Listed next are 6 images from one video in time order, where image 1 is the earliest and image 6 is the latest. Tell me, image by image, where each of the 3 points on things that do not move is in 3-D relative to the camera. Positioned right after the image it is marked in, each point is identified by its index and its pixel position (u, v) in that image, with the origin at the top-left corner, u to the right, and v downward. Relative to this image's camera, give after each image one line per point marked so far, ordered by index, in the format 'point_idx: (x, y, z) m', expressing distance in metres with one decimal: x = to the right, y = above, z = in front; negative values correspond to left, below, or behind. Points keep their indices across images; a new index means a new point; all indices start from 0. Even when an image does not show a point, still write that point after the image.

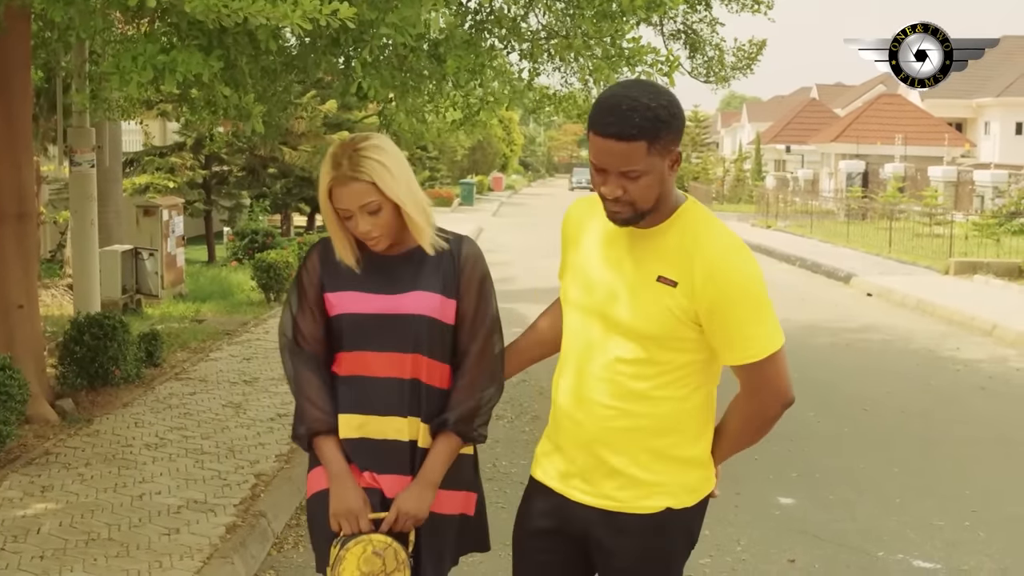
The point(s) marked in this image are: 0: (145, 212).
0: (-4.5, +0.9, +13.6) m
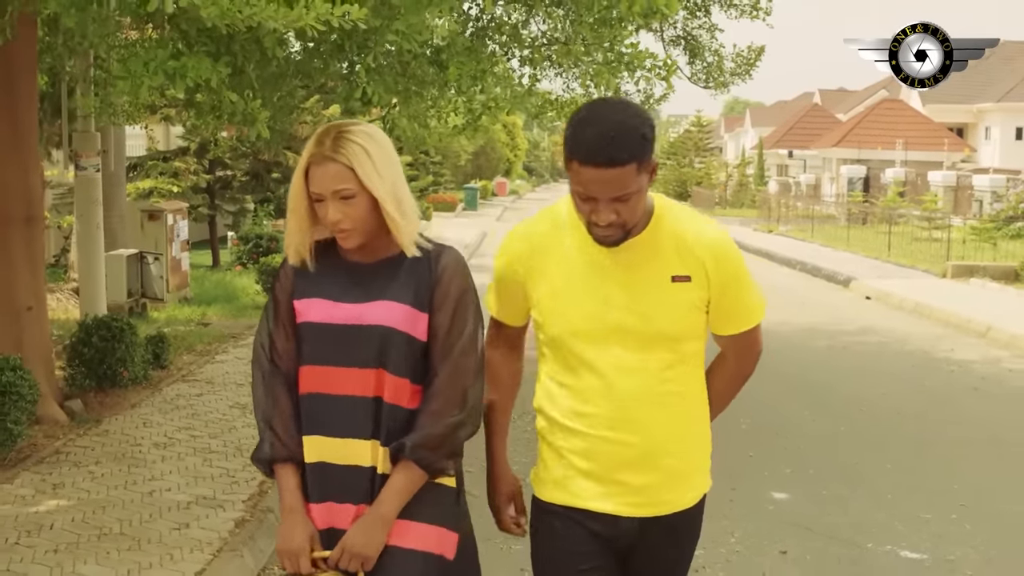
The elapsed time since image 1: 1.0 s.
0: (-4.4, +0.9, +13.7) m
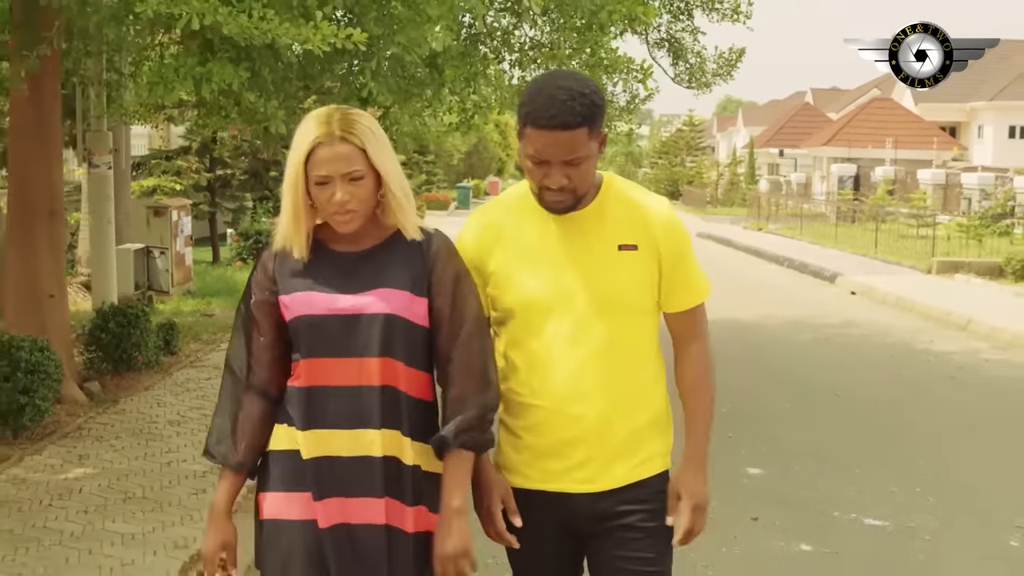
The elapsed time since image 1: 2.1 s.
0: (-4.5, +1.0, +14.2) m
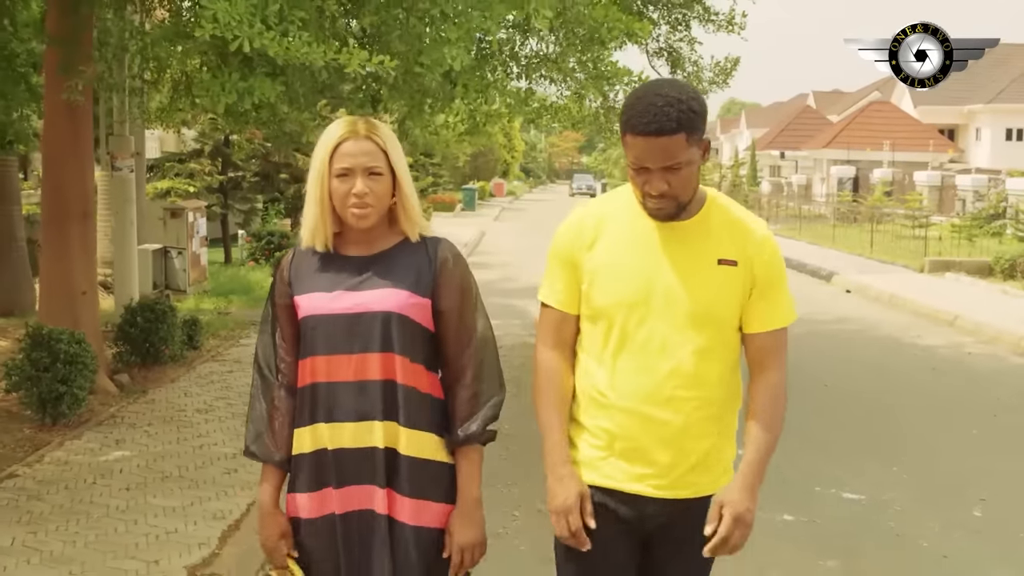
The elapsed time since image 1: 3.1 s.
0: (-4.5, +1.0, +14.7) m
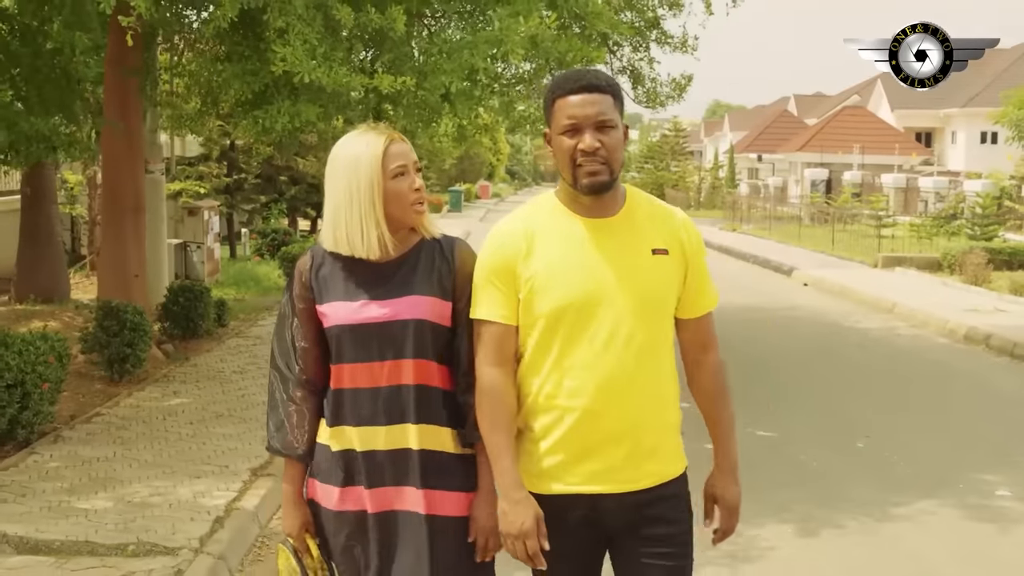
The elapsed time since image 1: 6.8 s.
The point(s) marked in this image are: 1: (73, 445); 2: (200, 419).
0: (-4.7, +1.1, +16.3) m
1: (-2.7, -1.0, +6.9) m
2: (-2.1, -0.9, +7.6) m
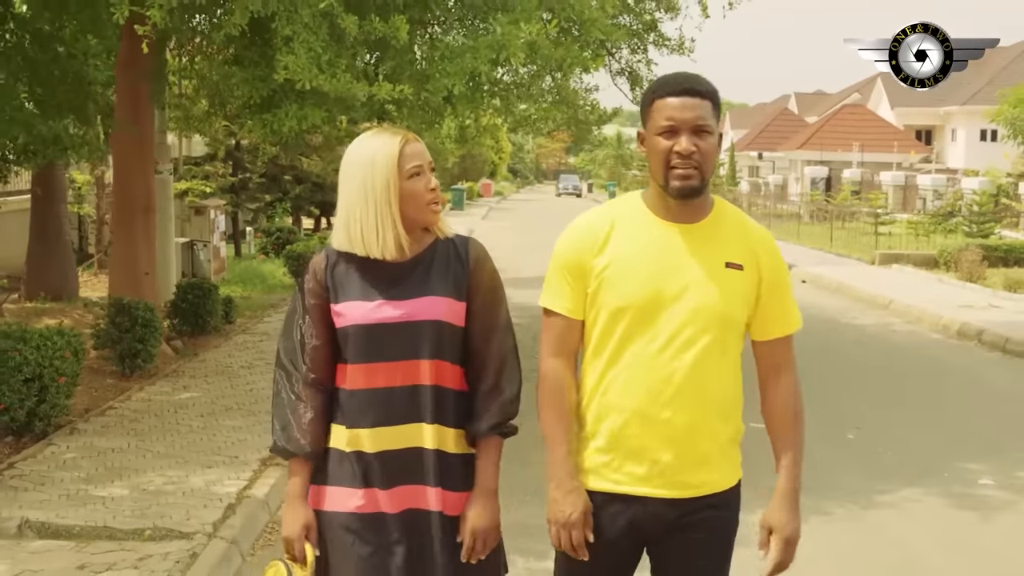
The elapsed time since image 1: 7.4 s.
0: (-4.7, +1.1, +16.5) m
1: (-2.7, -0.9, +7.1) m
2: (-2.1, -0.9, +7.8) m
